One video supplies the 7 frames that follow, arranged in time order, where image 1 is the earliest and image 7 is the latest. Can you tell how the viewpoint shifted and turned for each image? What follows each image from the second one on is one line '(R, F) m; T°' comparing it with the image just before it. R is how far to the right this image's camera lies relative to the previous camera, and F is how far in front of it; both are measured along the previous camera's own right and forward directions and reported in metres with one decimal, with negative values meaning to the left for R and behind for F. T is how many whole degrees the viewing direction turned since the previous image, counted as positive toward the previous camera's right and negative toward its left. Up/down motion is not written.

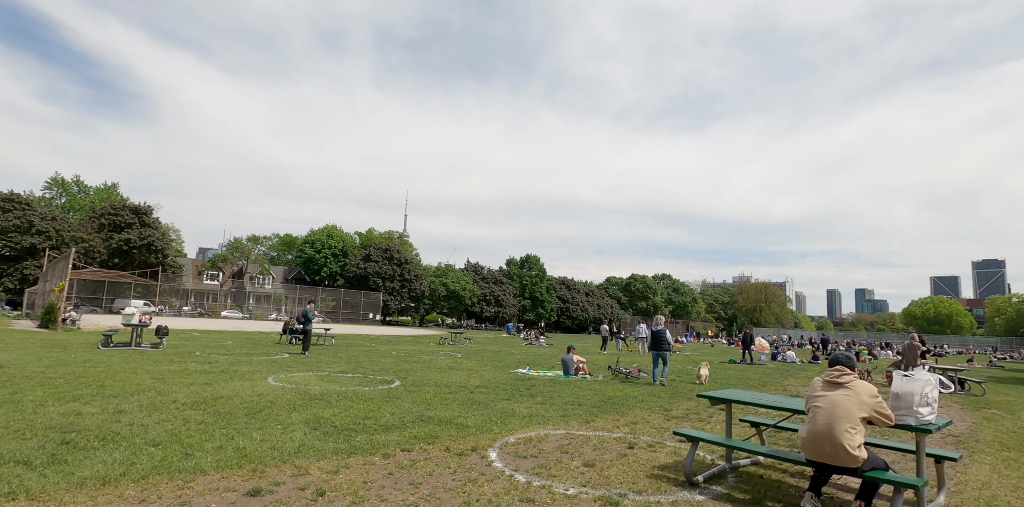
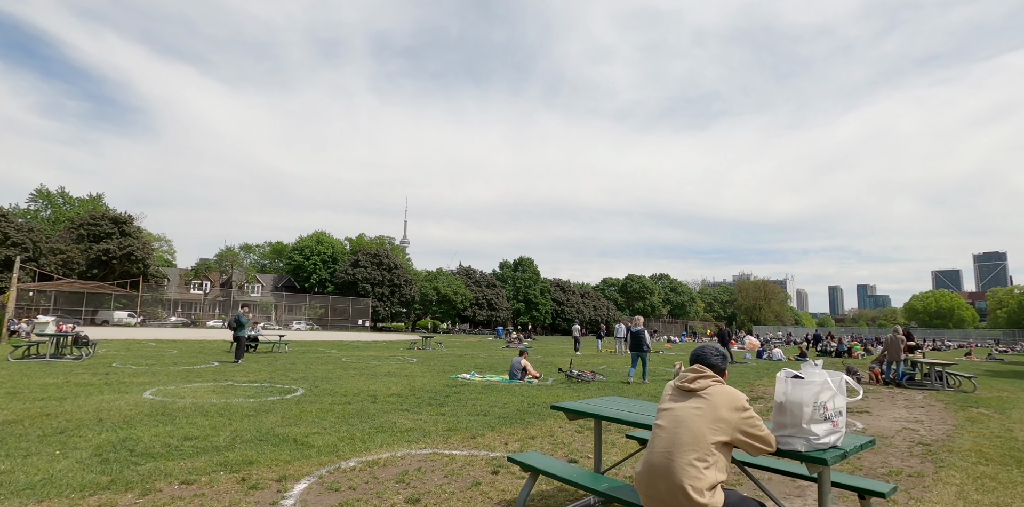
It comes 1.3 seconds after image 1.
(+1.8, +1.4) m; 0°
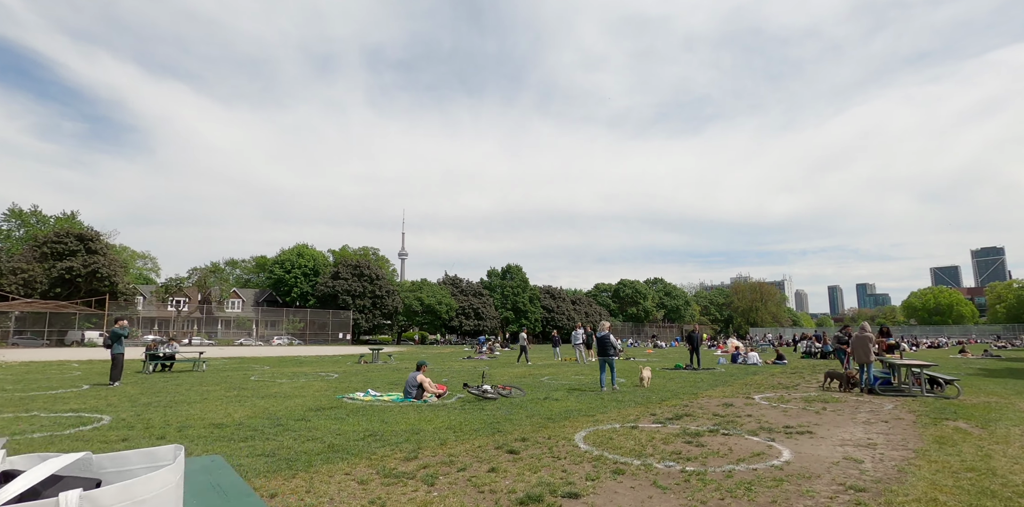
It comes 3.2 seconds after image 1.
(+2.5, +2.2) m; 0°
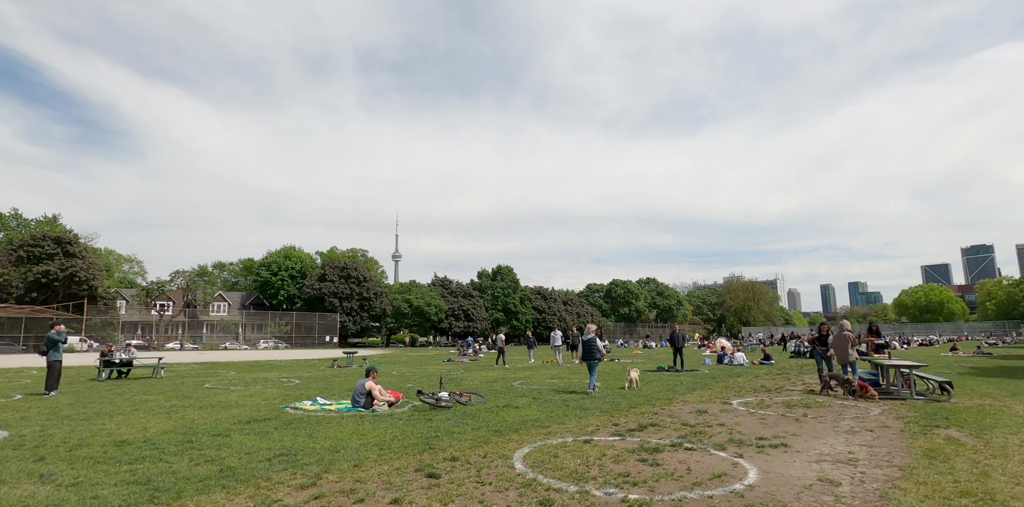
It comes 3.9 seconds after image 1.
(+0.8, +0.9) m; +1°
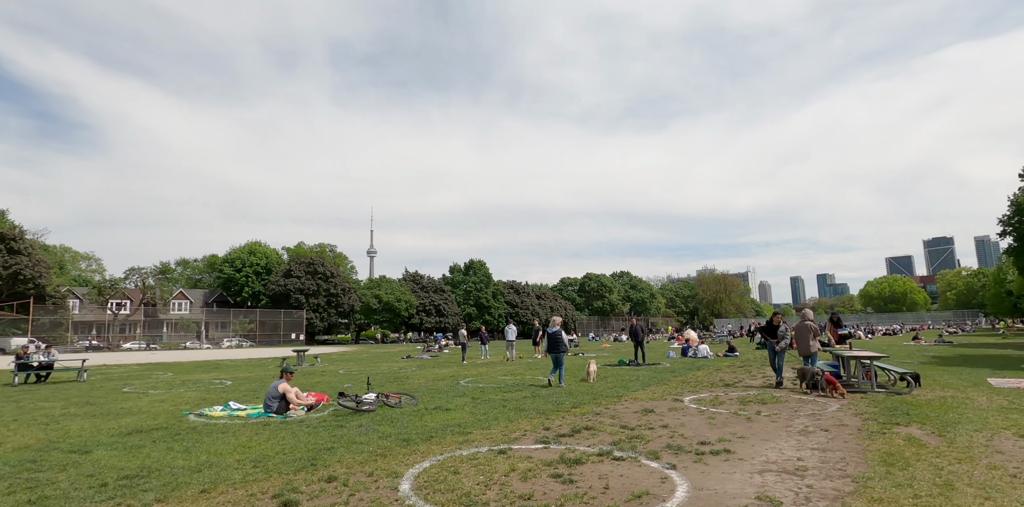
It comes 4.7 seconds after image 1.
(+0.9, +1.0) m; +3°
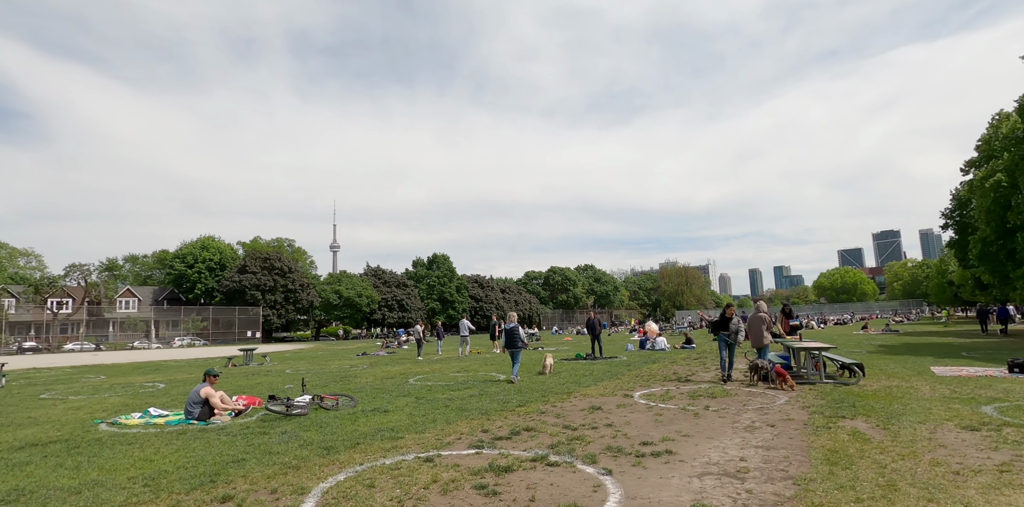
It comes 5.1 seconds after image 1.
(+0.4, +0.5) m; +4°
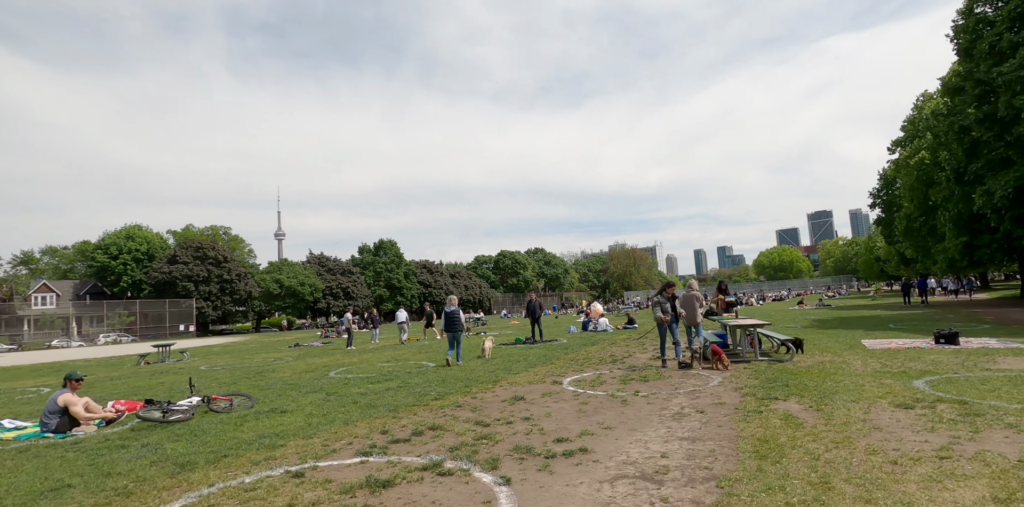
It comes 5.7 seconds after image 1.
(+0.6, +0.8) m; +5°
